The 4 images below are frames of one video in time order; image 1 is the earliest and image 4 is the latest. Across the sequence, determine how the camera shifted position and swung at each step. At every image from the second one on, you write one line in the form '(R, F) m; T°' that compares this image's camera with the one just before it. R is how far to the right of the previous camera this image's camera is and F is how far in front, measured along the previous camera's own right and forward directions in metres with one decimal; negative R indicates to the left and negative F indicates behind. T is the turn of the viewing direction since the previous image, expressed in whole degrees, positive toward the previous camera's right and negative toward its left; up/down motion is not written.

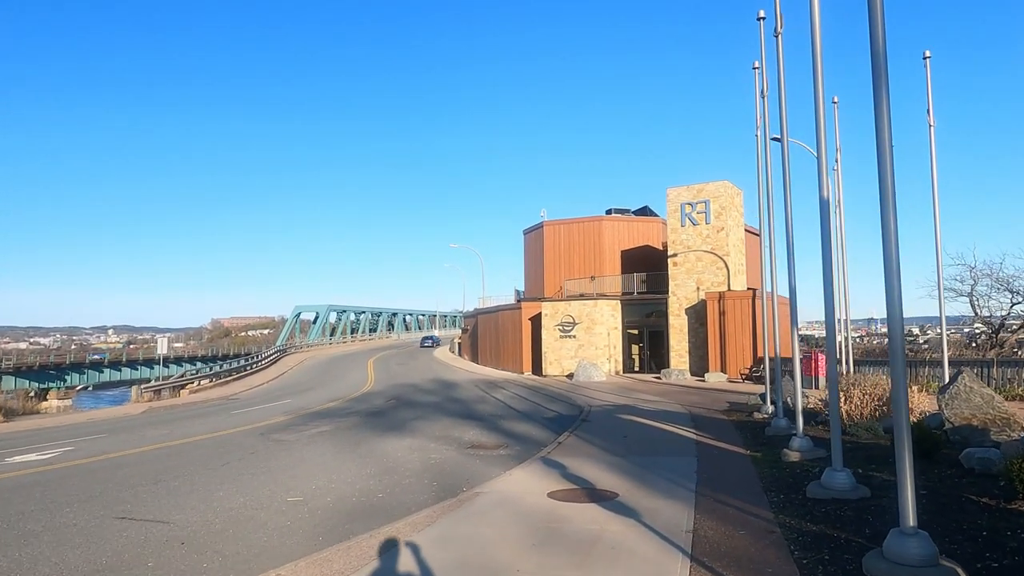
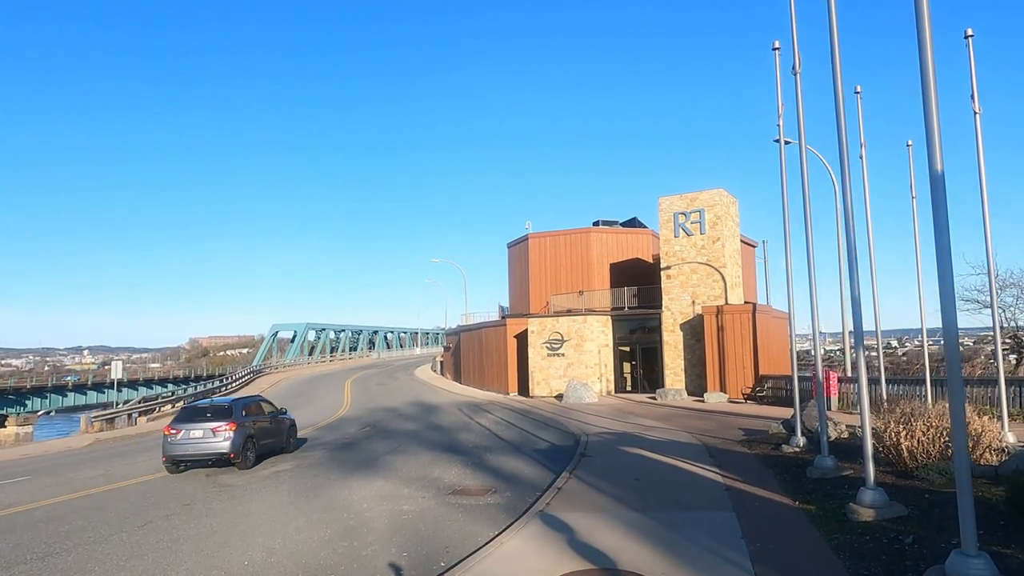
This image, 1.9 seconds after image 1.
(-0.1, +2.2) m; +1°
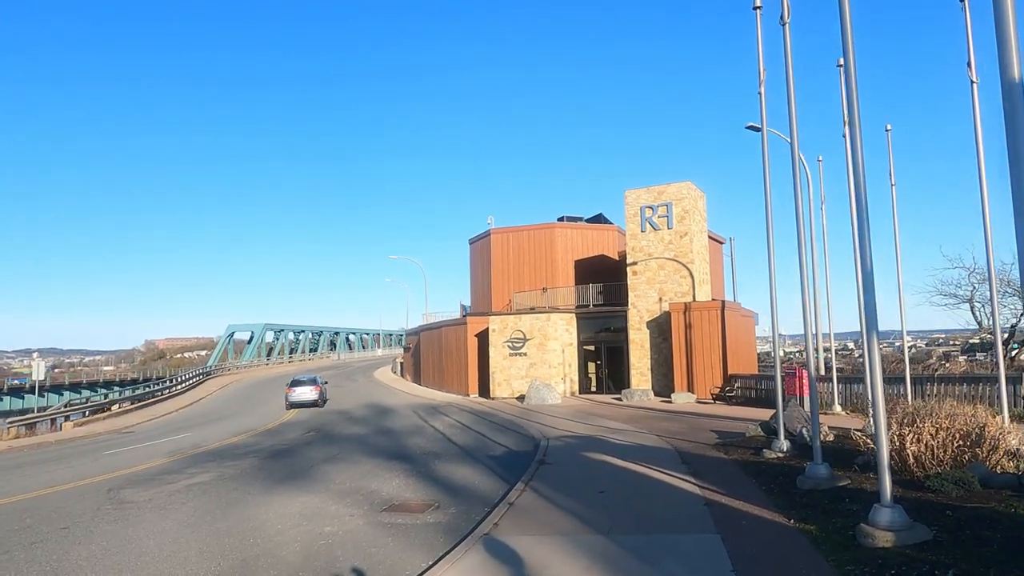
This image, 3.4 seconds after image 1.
(+0.3, +1.6) m; +3°
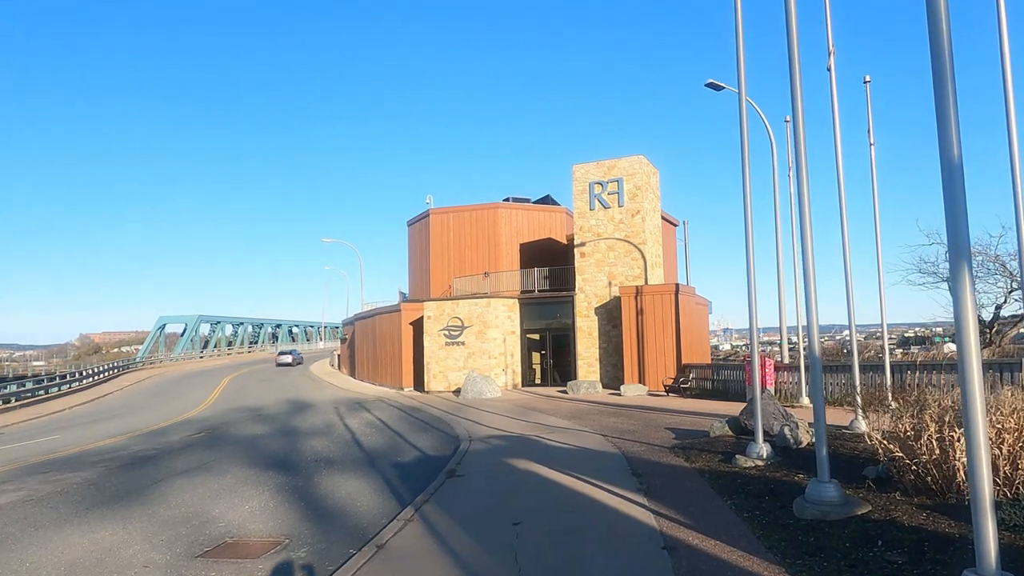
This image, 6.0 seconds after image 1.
(+0.7, +3.0) m; +4°
